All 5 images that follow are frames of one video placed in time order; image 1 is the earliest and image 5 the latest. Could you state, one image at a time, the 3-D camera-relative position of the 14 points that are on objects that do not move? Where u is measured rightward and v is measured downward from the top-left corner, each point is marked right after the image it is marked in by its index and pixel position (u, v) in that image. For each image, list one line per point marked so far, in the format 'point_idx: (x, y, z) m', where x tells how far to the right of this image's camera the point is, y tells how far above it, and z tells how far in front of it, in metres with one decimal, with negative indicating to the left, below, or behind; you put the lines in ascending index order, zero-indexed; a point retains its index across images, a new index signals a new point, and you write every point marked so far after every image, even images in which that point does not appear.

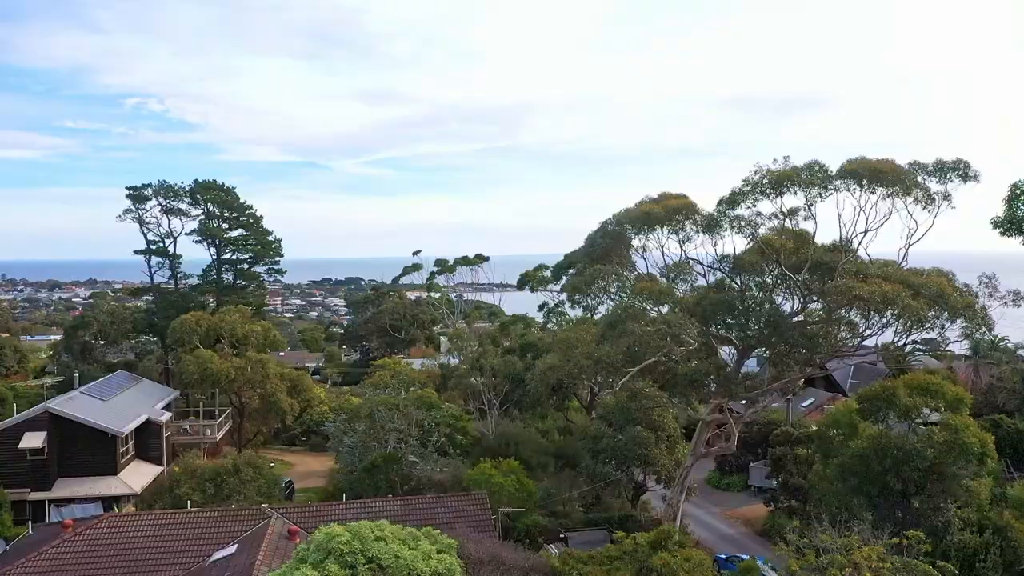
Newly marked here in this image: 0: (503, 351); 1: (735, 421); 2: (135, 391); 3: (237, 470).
0: (-0.1, -0.9, +9.5) m
1: (+2.1, -1.2, +6.5) m
2: (-4.7, -1.3, +8.7) m
3: (-2.6, -1.8, +6.7) m
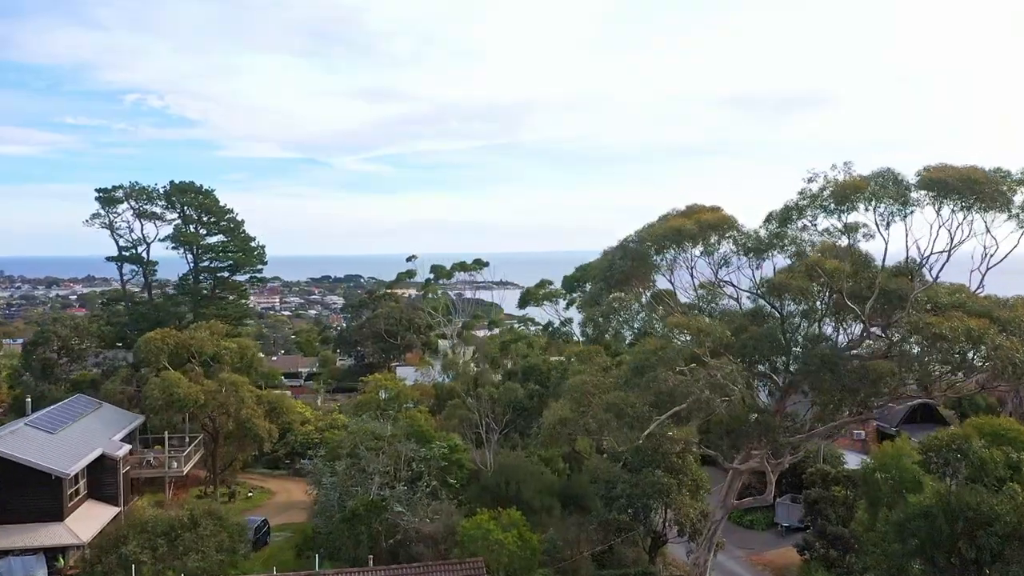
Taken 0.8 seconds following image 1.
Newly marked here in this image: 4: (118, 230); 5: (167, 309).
0: (-0.1, -1.1, +8.6) m
1: (+2.1, -1.4, +5.6) m
2: (-4.7, -1.5, +7.8) m
3: (-2.6, -1.9, +5.8) m
4: (-6.5, +0.9, +11.5) m
5: (-5.4, -0.3, +10.8) m
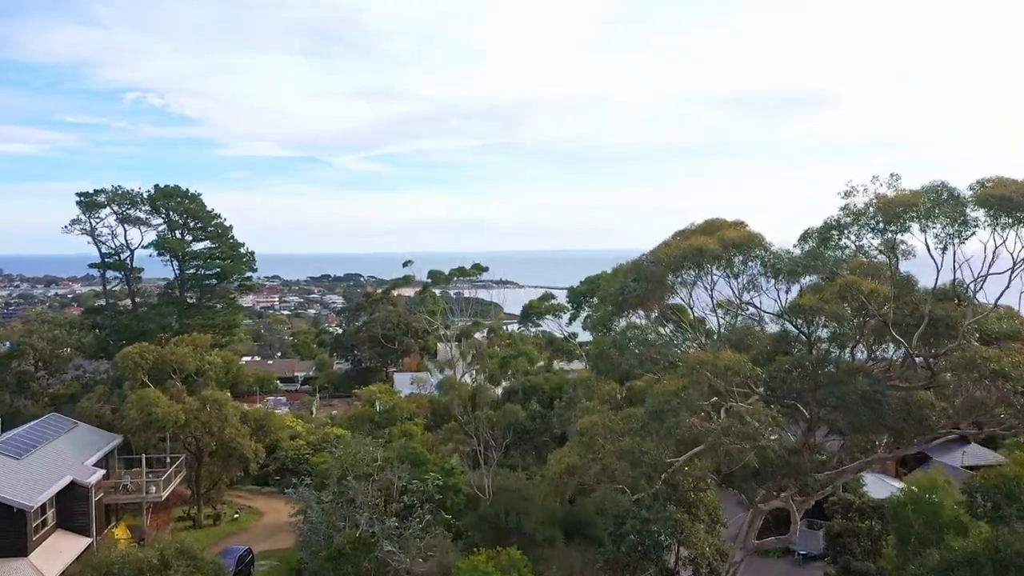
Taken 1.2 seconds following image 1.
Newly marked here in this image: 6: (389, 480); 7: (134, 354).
0: (-0.1, -1.2, +8.1) m
1: (+2.1, -1.6, +5.1) m
2: (-4.7, -1.6, +7.3) m
3: (-2.6, -2.1, +5.3) m
4: (-6.5, +0.8, +11.0) m
5: (-5.4, -0.5, +10.3) m
6: (-1.2, -1.8, +6.6) m
7: (-4.4, -0.8, +8.2) m
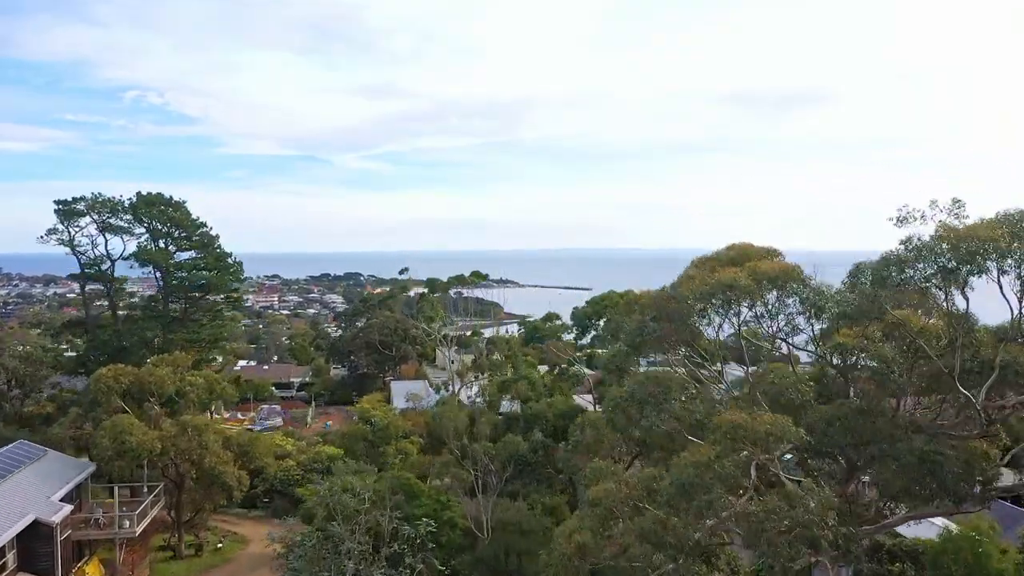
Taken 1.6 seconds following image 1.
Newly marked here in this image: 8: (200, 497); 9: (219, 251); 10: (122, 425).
0: (-0.1, -1.4, +7.6) m
1: (+2.1, -1.8, +4.5) m
2: (-4.7, -1.8, +6.8) m
3: (-2.6, -2.3, +4.8) m
4: (-6.5, +0.6, +10.5) m
5: (-5.3, -0.6, +9.8) m
6: (-1.2, -2.0, +6.0) m
7: (-4.4, -1.0, +7.6) m
8: (-3.6, -2.4, +8.1) m
9: (-4.5, +0.6, +10.8) m
10: (-4.0, -1.4, +7.2) m
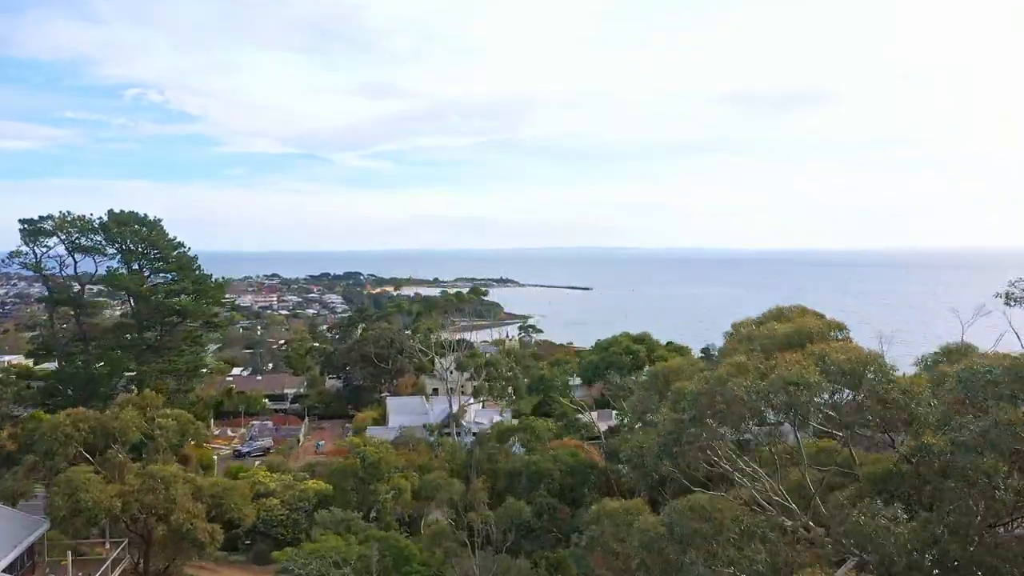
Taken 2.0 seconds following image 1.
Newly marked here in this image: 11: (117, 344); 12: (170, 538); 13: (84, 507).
0: (-0.1, -1.8, +6.8) m
1: (+2.1, -2.2, +3.8) m
2: (-4.7, -2.2, +6.0) m
3: (-2.6, -2.7, +4.0) m
4: (-6.5, +0.3, +9.8) m
5: (-5.3, -1.0, +9.1) m
6: (-1.1, -2.4, +5.3) m
7: (-4.4, -1.3, +6.9) m
8: (-3.6, -2.8, +7.3) m
9: (-4.5, +0.2, +10.1) m
10: (-4.0, -1.8, +6.4) m
11: (-5.5, -0.8, +9.5) m
12: (-3.4, -2.5, +7.0) m
13: (-3.9, -2.0, +6.3) m
